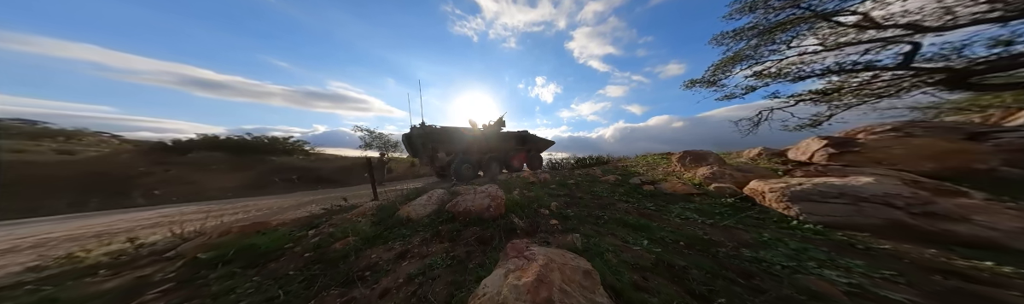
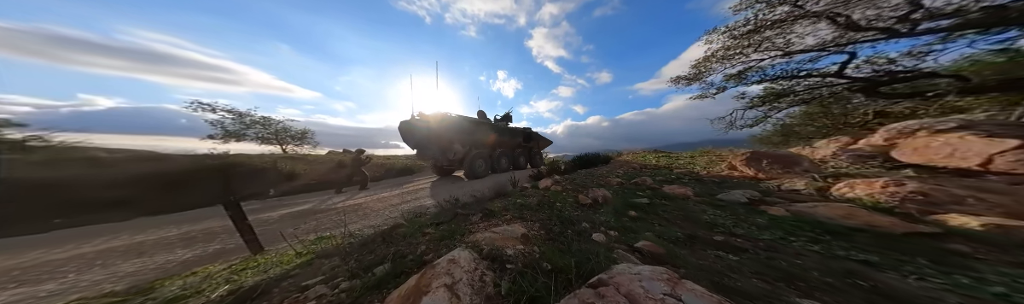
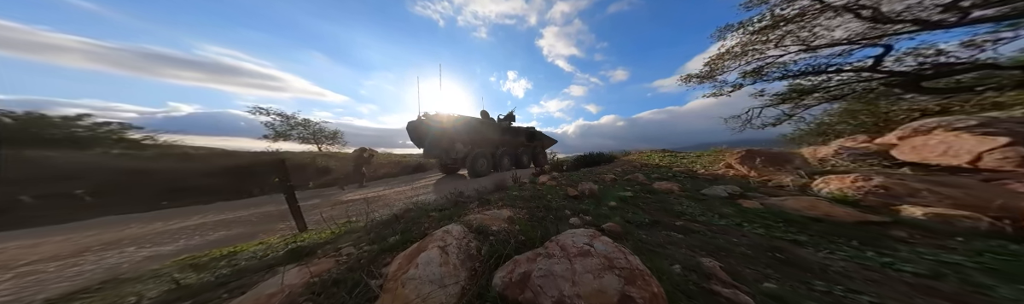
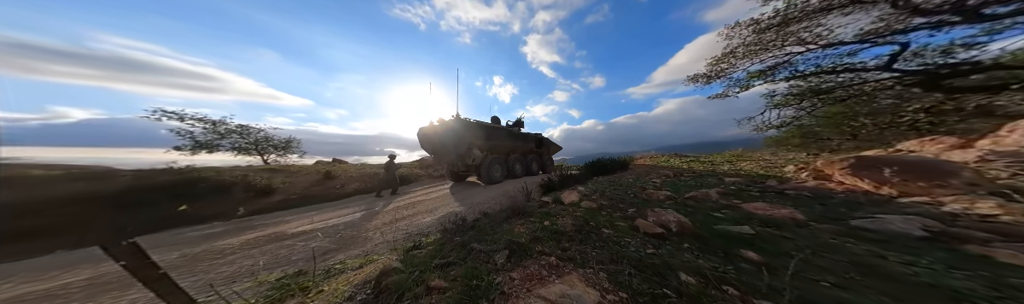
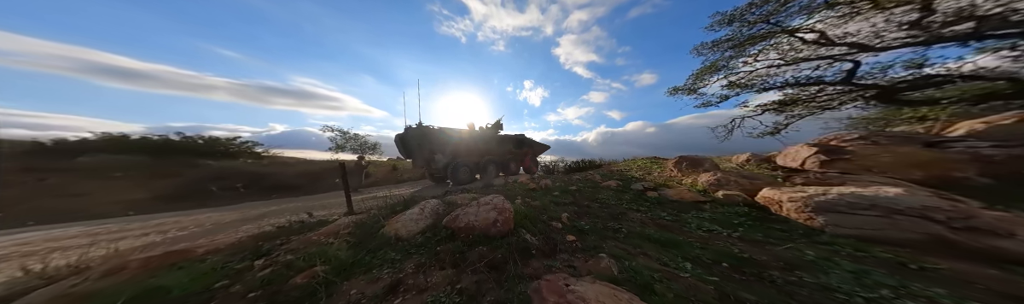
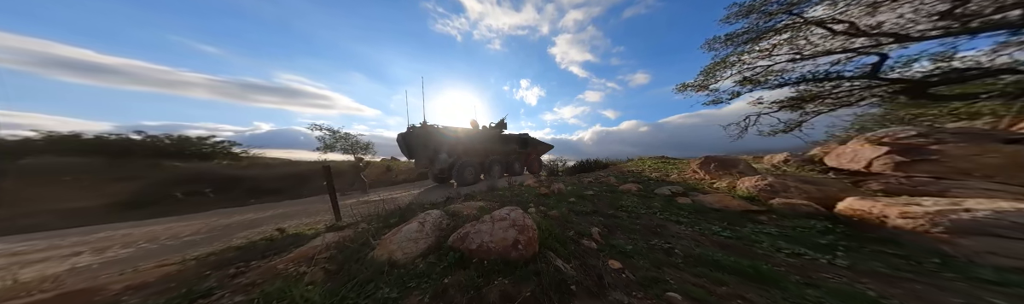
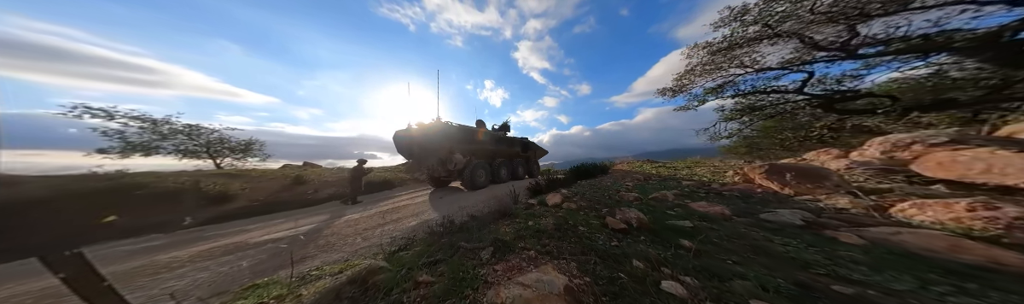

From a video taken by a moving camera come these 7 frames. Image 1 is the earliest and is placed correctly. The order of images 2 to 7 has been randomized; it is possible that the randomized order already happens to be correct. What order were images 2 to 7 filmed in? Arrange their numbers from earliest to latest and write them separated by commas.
5, 6, 3, 2, 7, 4
